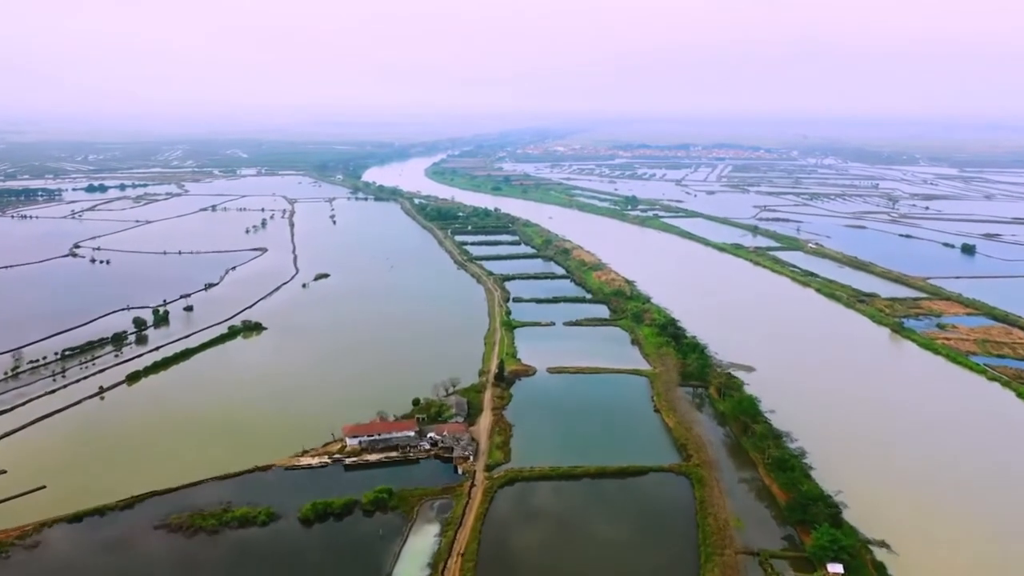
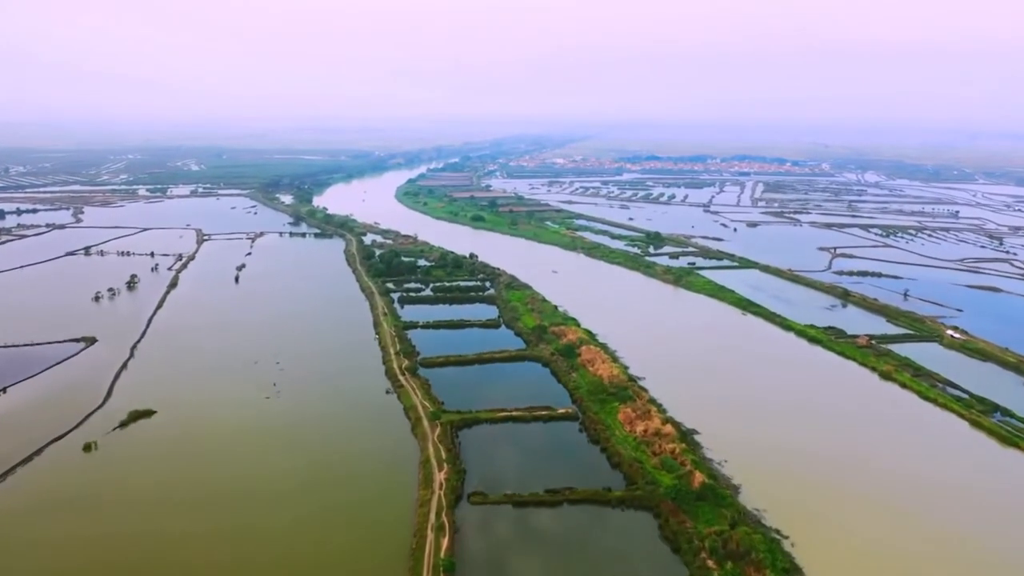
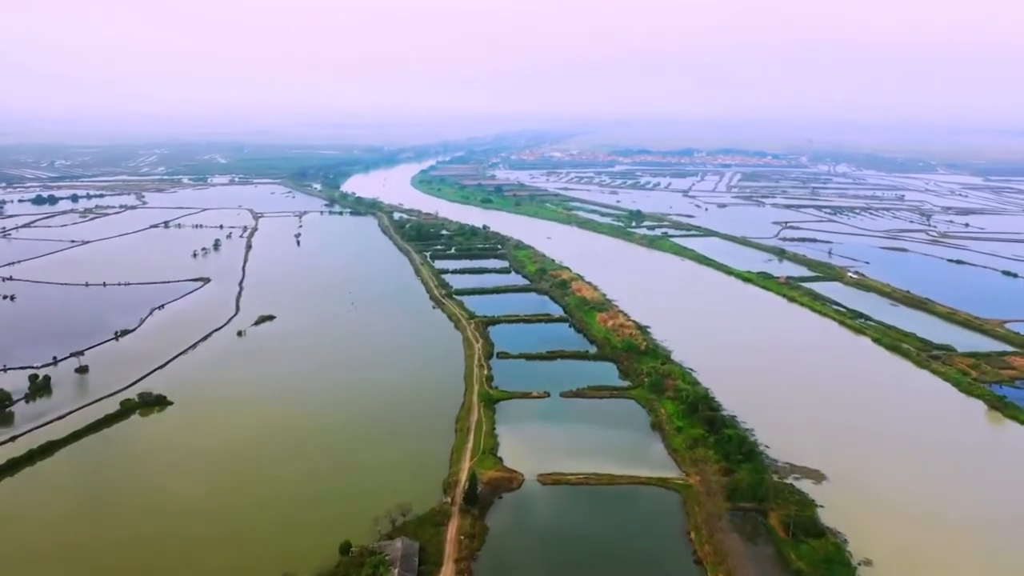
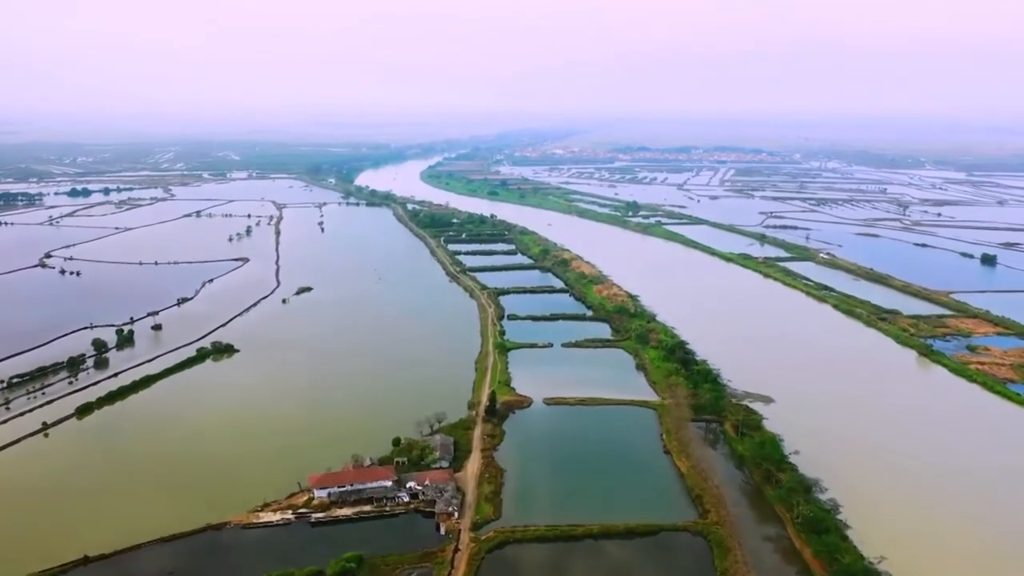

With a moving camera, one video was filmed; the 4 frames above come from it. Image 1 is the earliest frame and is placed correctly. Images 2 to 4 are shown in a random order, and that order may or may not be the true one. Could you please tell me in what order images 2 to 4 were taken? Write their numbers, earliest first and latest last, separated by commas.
4, 3, 2
